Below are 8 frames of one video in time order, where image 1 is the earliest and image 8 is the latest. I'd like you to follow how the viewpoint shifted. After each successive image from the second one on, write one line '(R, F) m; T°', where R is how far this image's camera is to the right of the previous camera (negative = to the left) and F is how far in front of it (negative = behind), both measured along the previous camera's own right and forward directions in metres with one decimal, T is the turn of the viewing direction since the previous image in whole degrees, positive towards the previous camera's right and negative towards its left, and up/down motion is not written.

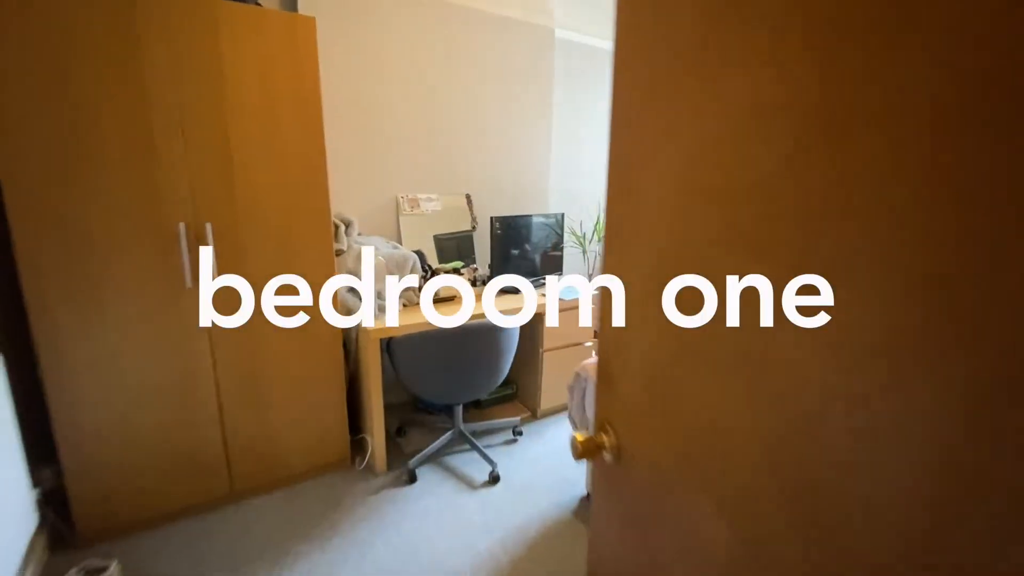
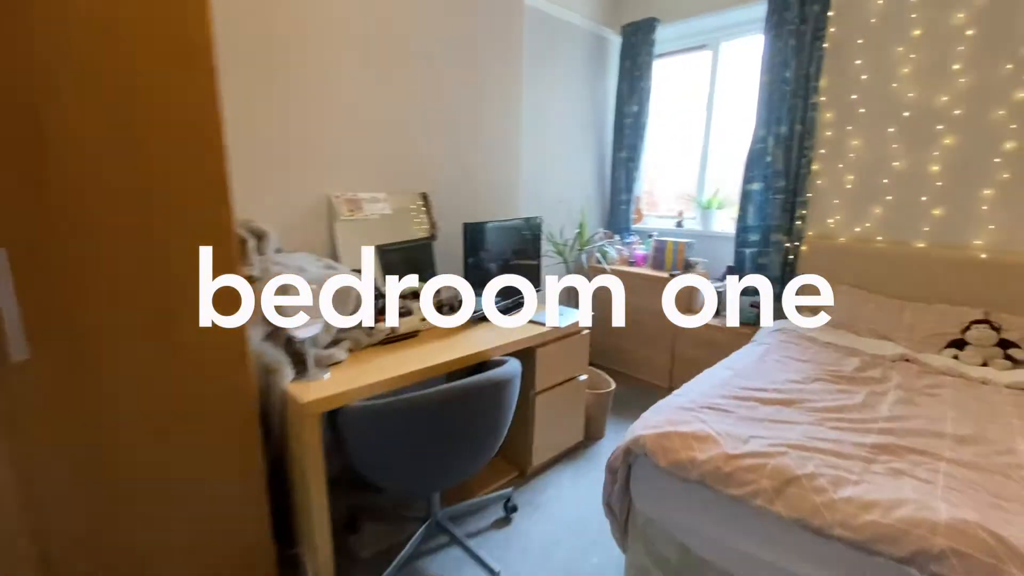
(-0.3, +0.7) m; +10°
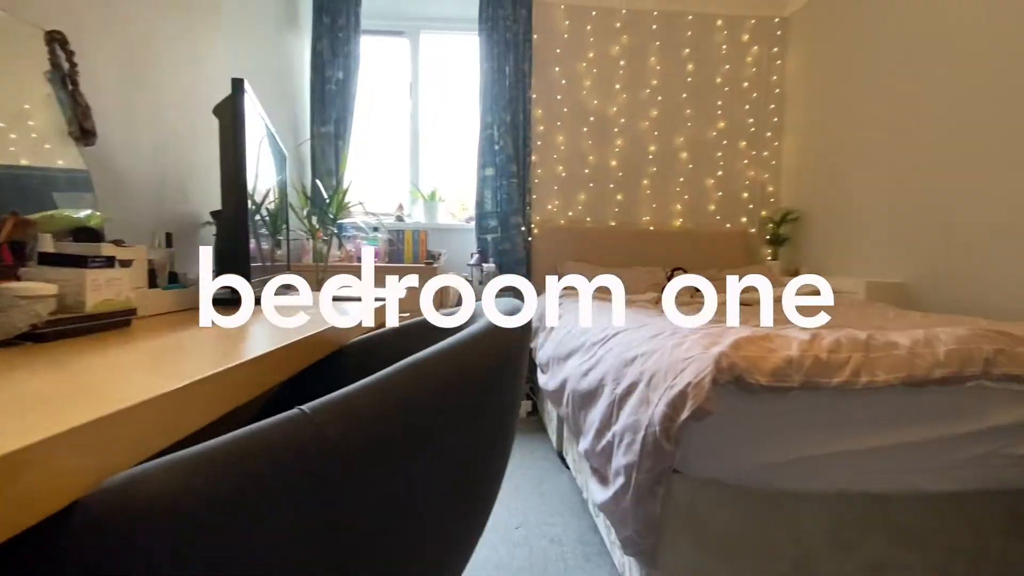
(-0.6, +1.1) m; +49°
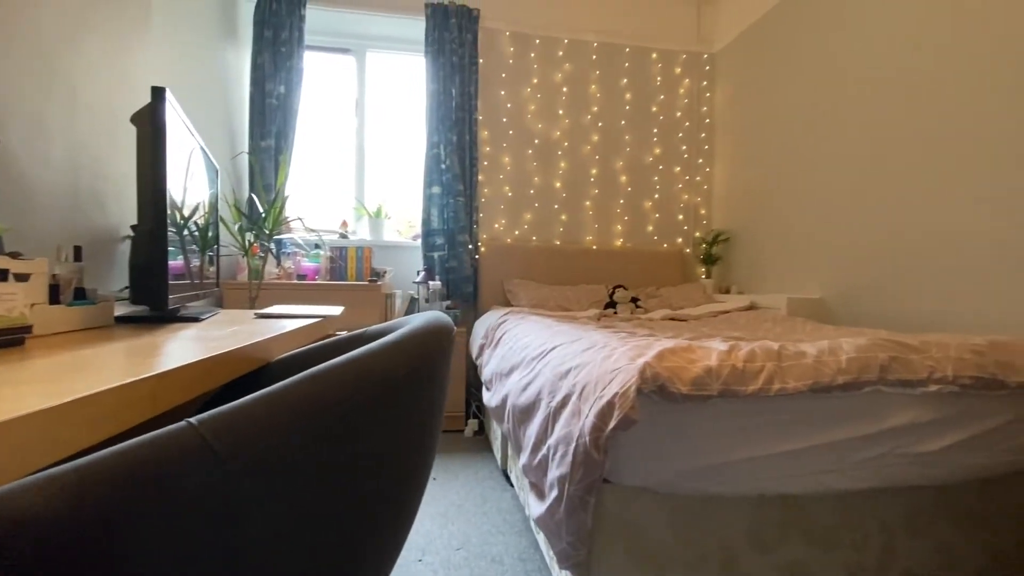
(0.0, 0.0) m; +6°
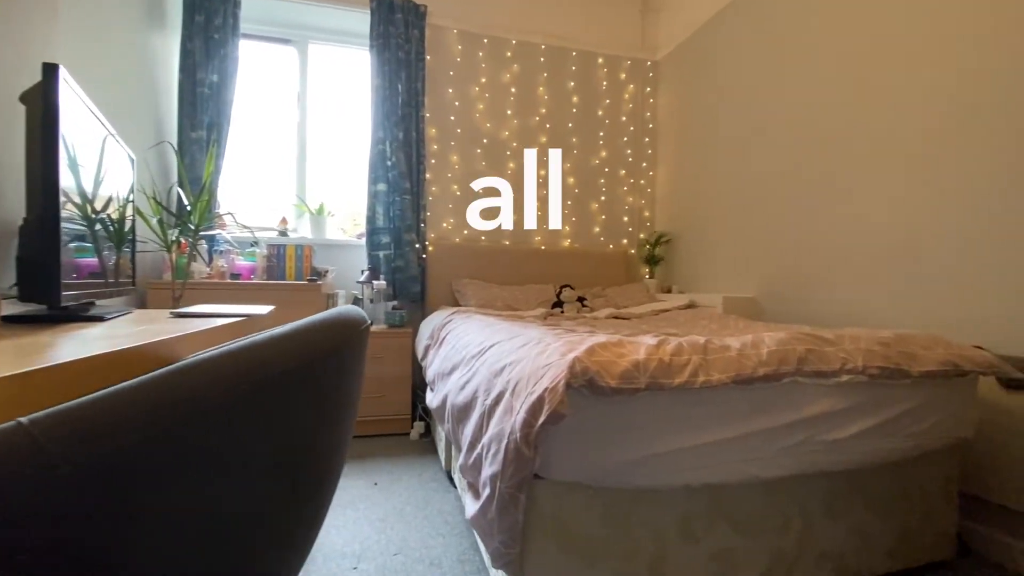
(+0.1, 0.0) m; +5°
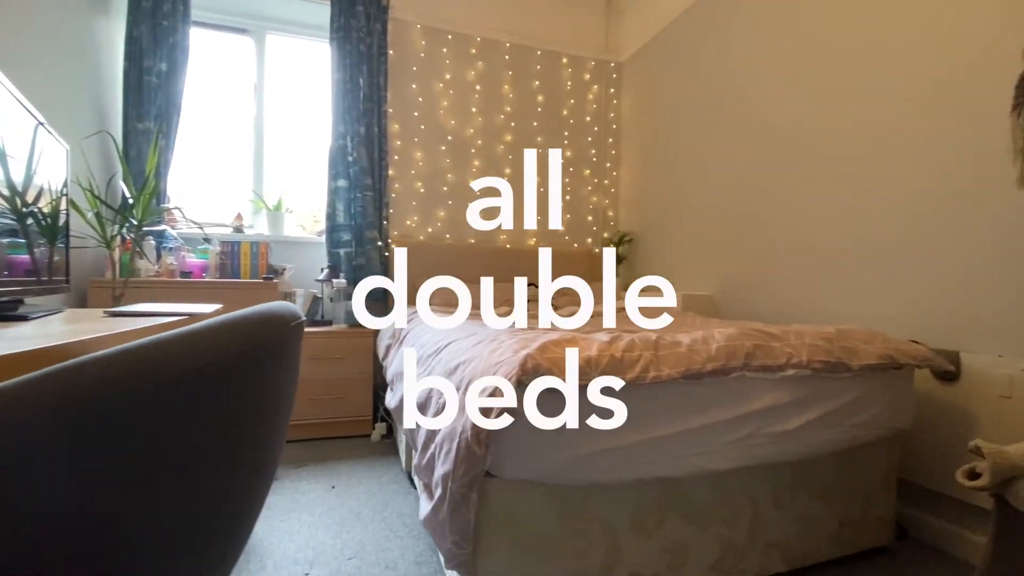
(0.0, 0.0) m; +4°
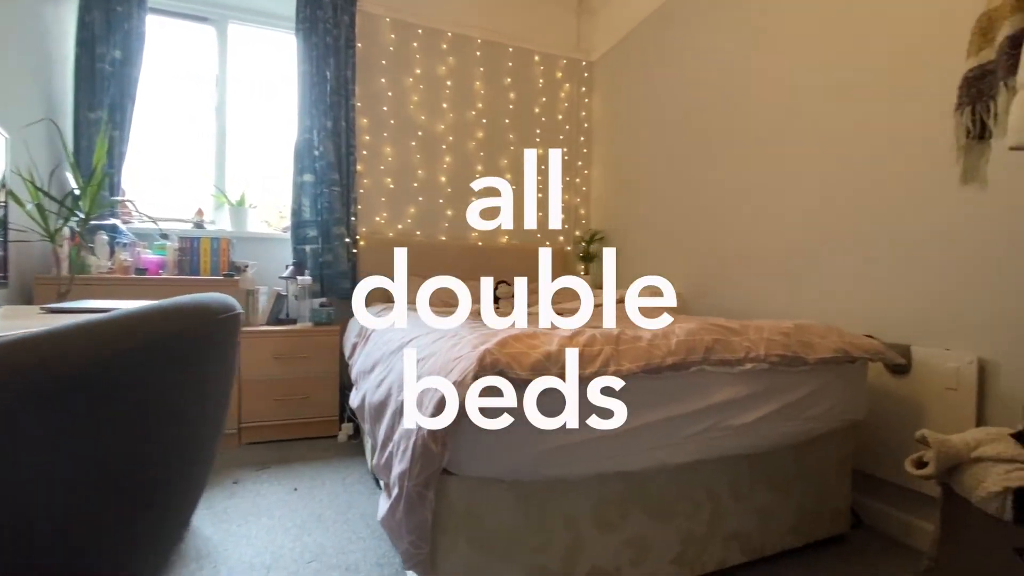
(0.0, 0.0) m; +3°
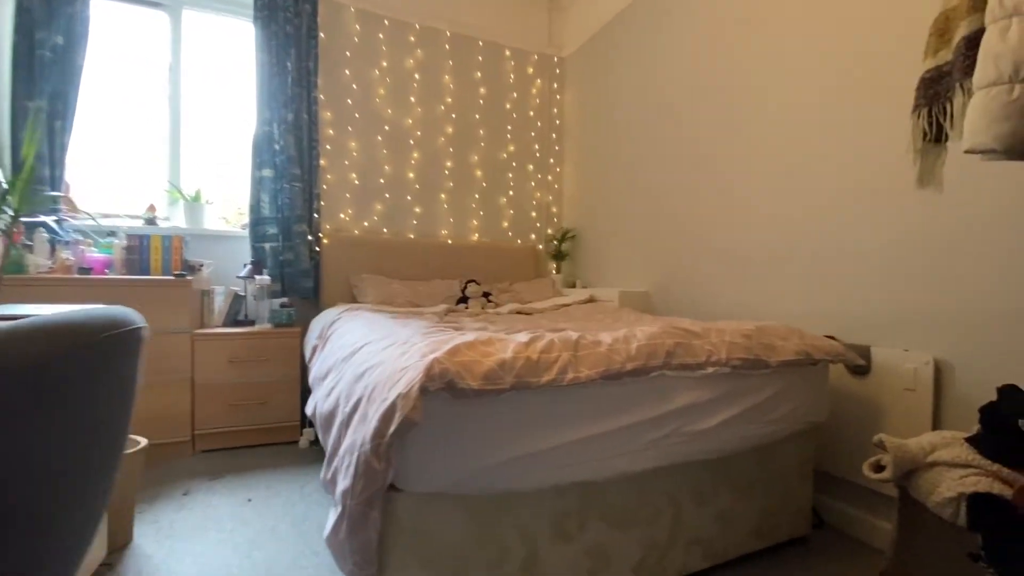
(+0.1, +0.1) m; +3°
